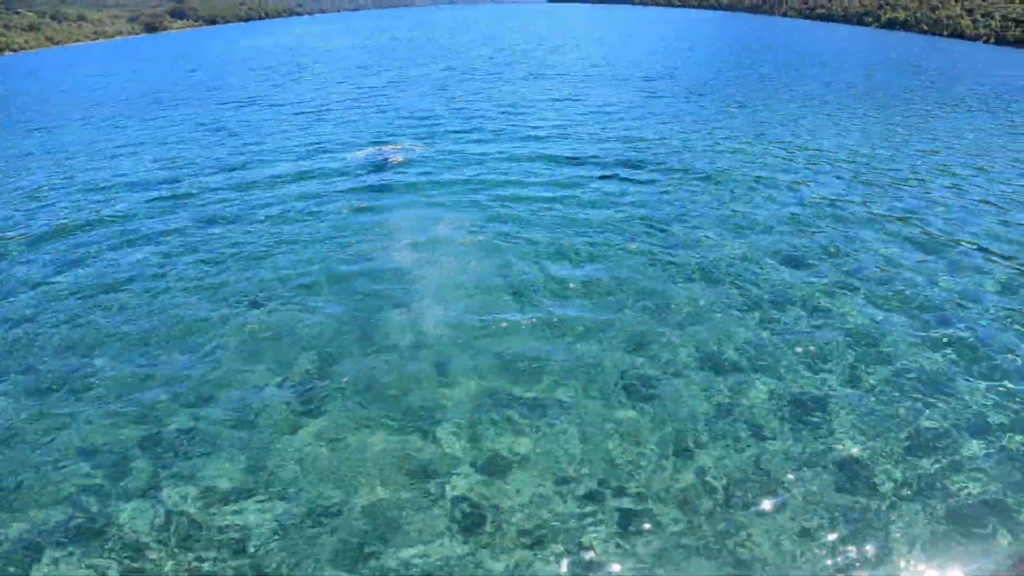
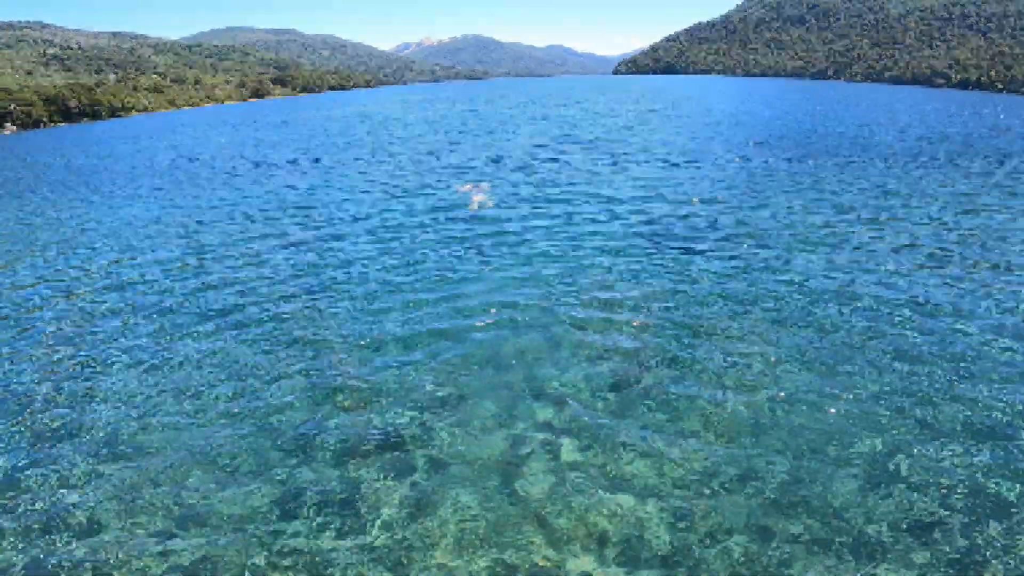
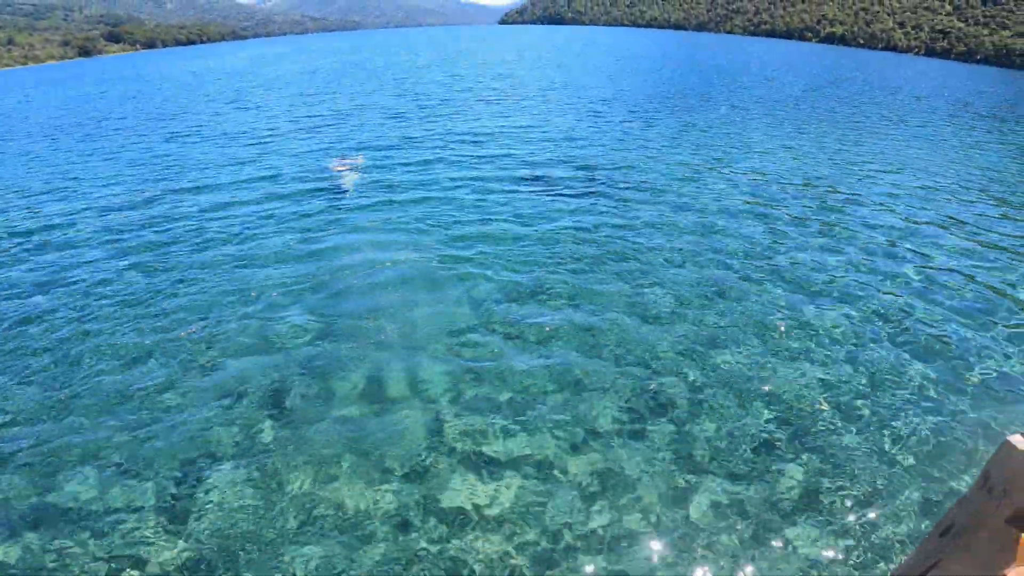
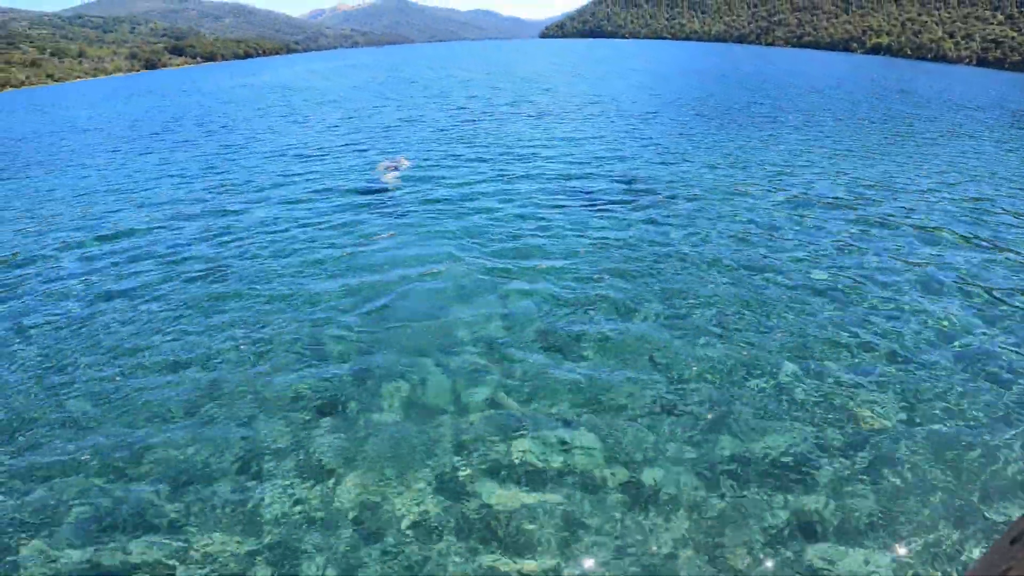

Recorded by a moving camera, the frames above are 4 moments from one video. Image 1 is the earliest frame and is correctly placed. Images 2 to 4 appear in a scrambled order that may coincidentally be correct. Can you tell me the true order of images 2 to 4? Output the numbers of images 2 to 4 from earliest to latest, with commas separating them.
3, 4, 2
